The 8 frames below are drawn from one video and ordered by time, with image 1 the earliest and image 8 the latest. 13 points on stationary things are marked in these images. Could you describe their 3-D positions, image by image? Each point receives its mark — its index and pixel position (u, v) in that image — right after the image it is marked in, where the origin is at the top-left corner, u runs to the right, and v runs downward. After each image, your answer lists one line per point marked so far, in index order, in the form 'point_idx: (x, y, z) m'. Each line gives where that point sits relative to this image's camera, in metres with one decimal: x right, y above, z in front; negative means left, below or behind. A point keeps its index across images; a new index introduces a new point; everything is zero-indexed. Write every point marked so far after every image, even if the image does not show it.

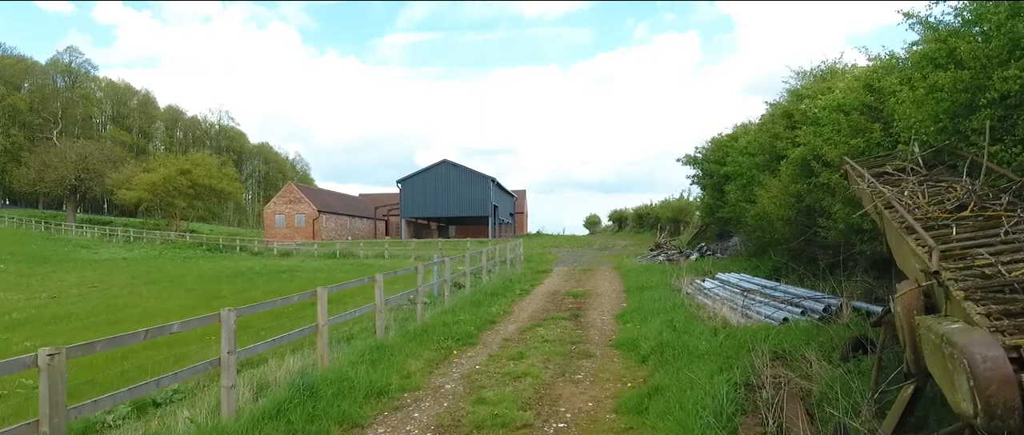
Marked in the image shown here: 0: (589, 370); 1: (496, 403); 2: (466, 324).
0: (+0.9, -1.7, +6.7) m
1: (-0.1, -1.7, +5.5) m
2: (-0.7, -1.7, +9.7) m
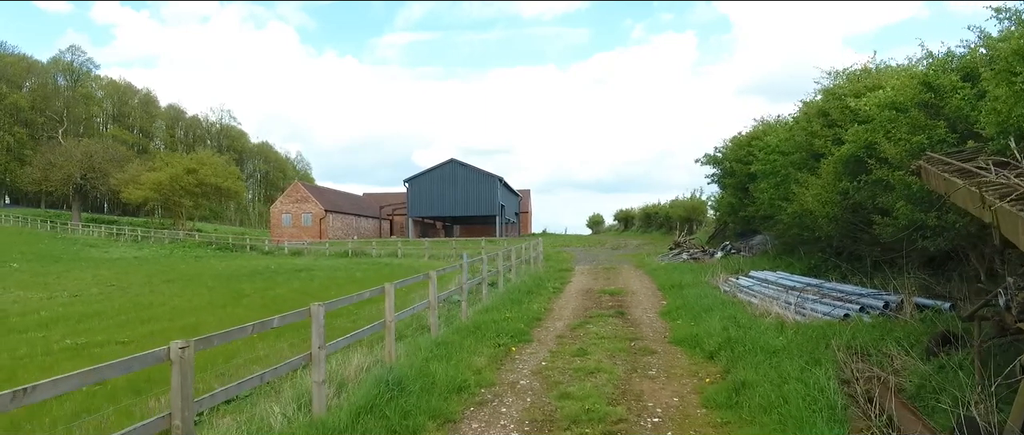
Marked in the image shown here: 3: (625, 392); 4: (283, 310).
0: (+1.7, -1.7, +6.7) m
1: (+0.7, -1.7, +5.5) m
2: (+0.1, -1.7, +9.7) m
3: (+1.1, -1.7, +5.7) m
4: (-5.5, -2.2, +14.3) m
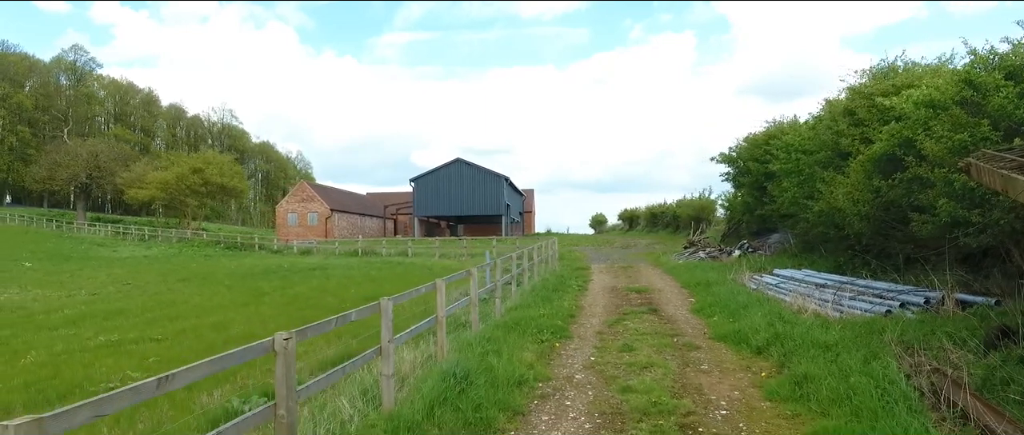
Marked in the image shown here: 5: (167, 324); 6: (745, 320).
0: (+2.2, -1.6, +6.8) m
1: (+1.3, -1.6, +5.6) m
2: (+0.7, -1.6, +9.8) m
3: (+1.7, -1.6, +5.8) m
4: (-4.9, -2.1, +14.4) m
5: (-7.1, -2.2, +12.4) m
6: (+3.2, -1.4, +8.2) m
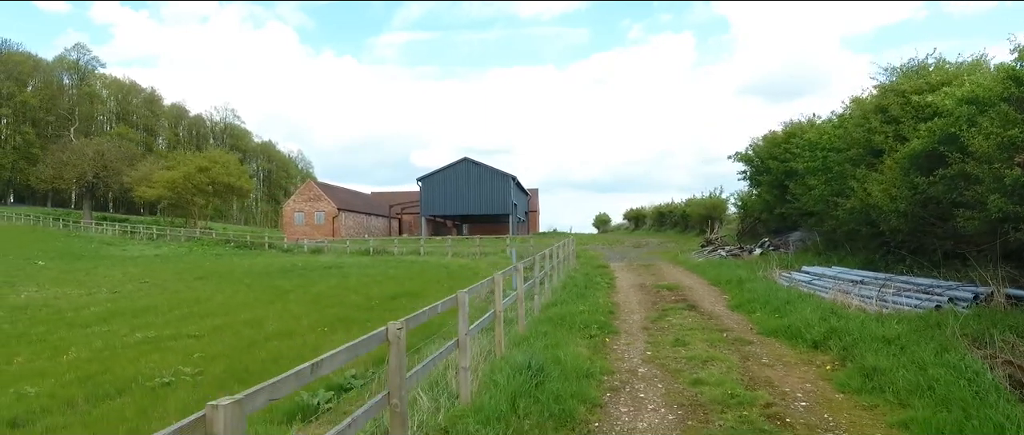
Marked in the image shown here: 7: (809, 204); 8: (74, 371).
0: (+2.9, -1.6, +6.8) m
1: (+1.9, -1.6, +5.6) m
2: (+1.3, -1.6, +9.8) m
3: (+2.4, -1.6, +5.9) m
4: (-4.3, -2.1, +14.4) m
5: (-6.5, -2.2, +12.4) m
6: (+3.9, -1.3, +8.2) m
7: (+7.5, +0.4, +15.1) m
8: (-6.1, -2.1, +8.3) m
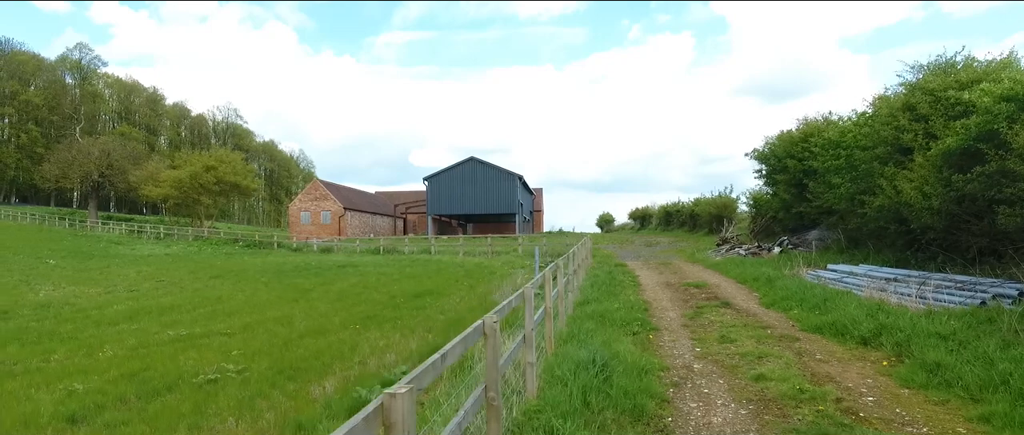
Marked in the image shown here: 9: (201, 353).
0: (+3.5, -1.5, +6.8) m
1: (+2.5, -1.5, +5.6) m
2: (+1.9, -1.5, +9.8) m
3: (+3.0, -1.5, +5.9) m
4: (-3.7, -2.0, +14.4) m
5: (-5.9, -2.1, +12.4) m
6: (+4.5, -1.3, +8.2) m
7: (+8.1, +0.4, +15.1) m
8: (-5.5, -2.1, +8.3) m
9: (-4.7, -2.1, +9.1) m
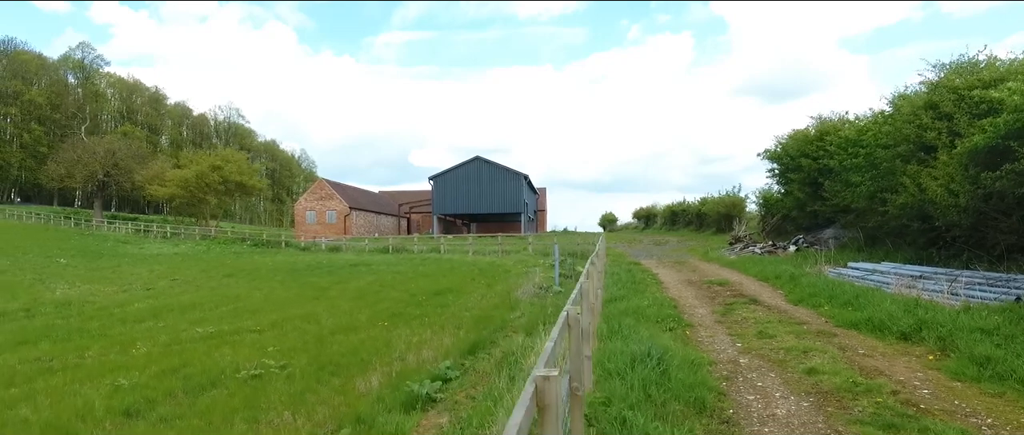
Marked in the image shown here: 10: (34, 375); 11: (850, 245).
0: (+4.0, -1.5, +6.9) m
1: (+3.1, -1.5, +5.7) m
2: (+2.4, -1.5, +9.9) m
3: (+3.5, -1.5, +5.9) m
4: (-3.2, -2.0, +14.4) m
5: (-5.4, -2.1, +12.5) m
6: (+5.0, -1.3, +8.3) m
7: (+8.6, +0.4, +15.2) m
8: (-5.0, -2.0, +8.3) m
9: (-4.2, -2.0, +9.2) m
10: (-6.4, -2.1, +8.0) m
11: (+9.0, -0.7, +16.0) m
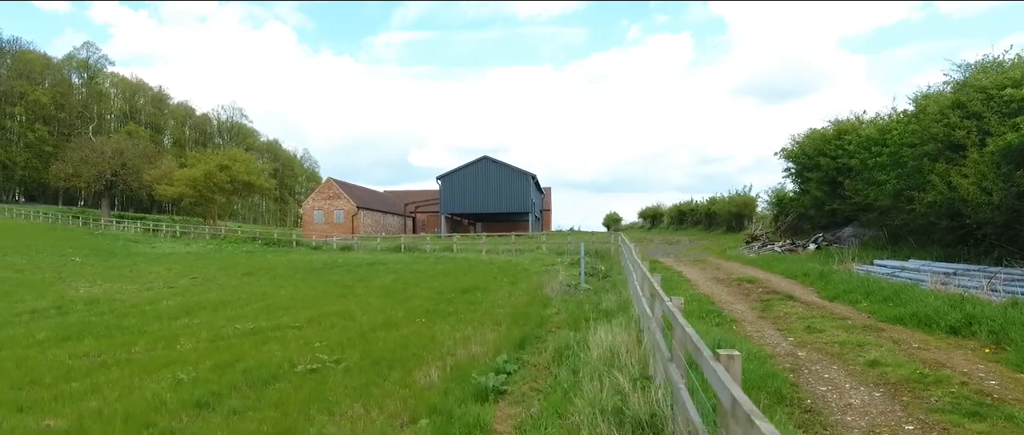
0: (+4.7, -1.4, +7.0) m
1: (+3.7, -1.4, +5.8) m
2: (+3.1, -1.4, +10.0) m
3: (+4.2, -1.4, +6.0) m
4: (-2.5, -1.9, +14.5) m
5: (-4.7, -2.0, +12.6) m
6: (+5.6, -1.2, +8.4) m
7: (+9.3, +0.5, +15.3) m
8: (-4.3, -2.0, +8.4) m
9: (-3.6, -2.0, +9.3) m
10: (-5.7, -2.1, +8.1) m
11: (+9.7, -0.7, +16.1) m
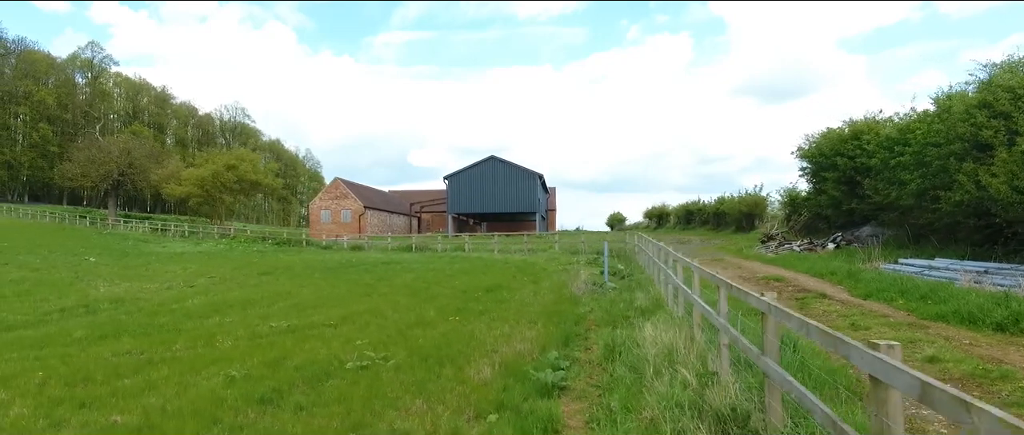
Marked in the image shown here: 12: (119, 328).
0: (+5.3, -1.4, +7.1) m
1: (+4.4, -1.4, +5.8) m
2: (+3.7, -1.4, +10.0) m
3: (+4.8, -1.4, +6.1) m
4: (-1.9, -1.9, +14.6) m
5: (-4.1, -2.0, +12.6) m
6: (+6.3, -1.2, +8.4) m
7: (+9.9, +0.5, +15.4) m
8: (-3.7, -2.0, +8.5) m
9: (-2.9, -1.9, +9.3) m
10: (-5.1, -2.0, +8.2) m
11: (+10.3, -0.7, +16.1) m
12: (-7.5, -2.1, +11.4) m
